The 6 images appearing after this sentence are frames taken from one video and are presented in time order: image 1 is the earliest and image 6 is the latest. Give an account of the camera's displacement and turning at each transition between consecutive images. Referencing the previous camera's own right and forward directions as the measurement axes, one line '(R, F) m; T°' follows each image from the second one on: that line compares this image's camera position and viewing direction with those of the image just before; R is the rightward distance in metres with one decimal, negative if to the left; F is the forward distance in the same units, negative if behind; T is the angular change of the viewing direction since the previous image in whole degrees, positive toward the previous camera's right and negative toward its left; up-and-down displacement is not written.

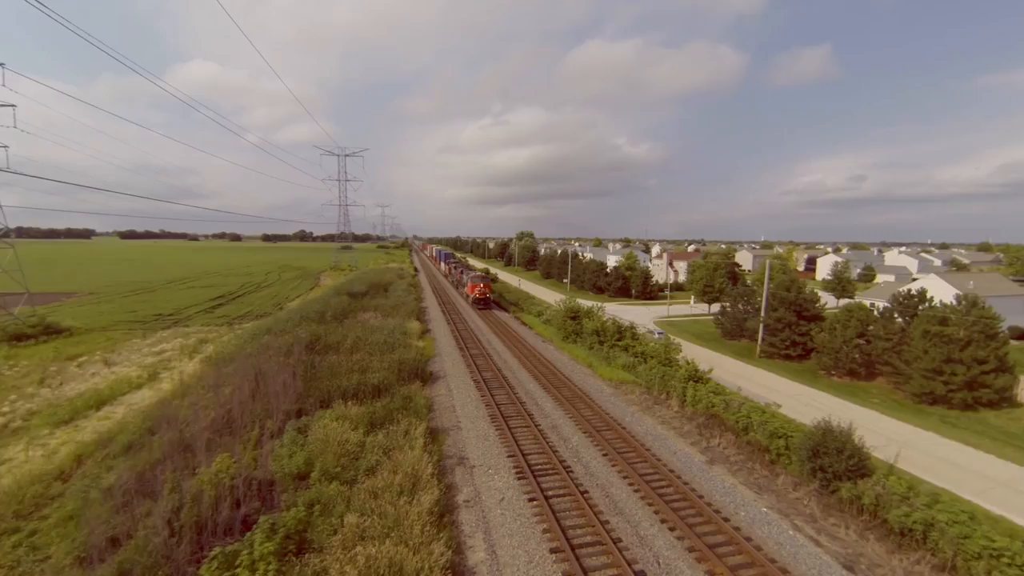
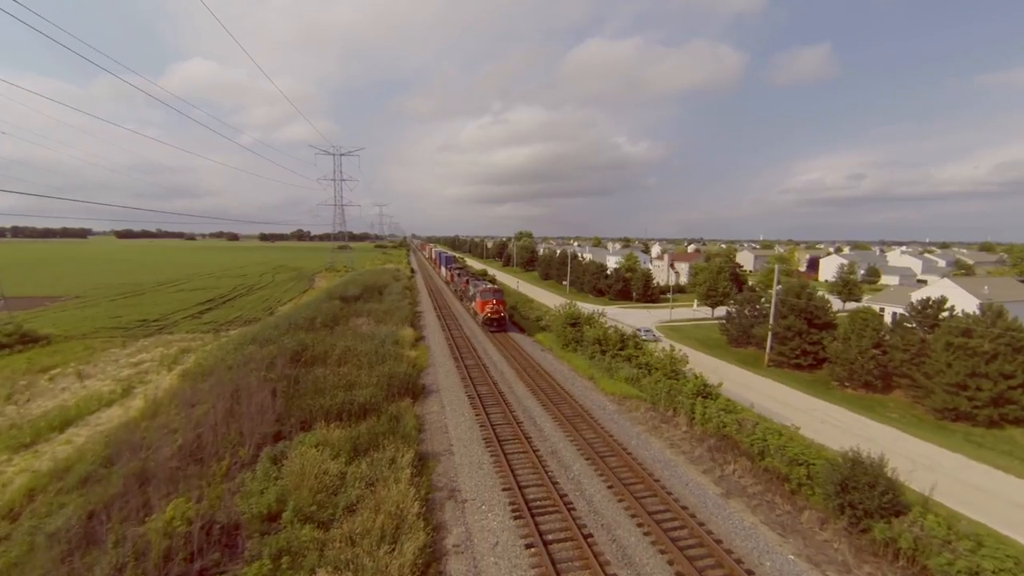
(+0.1, +1.2) m; 0°
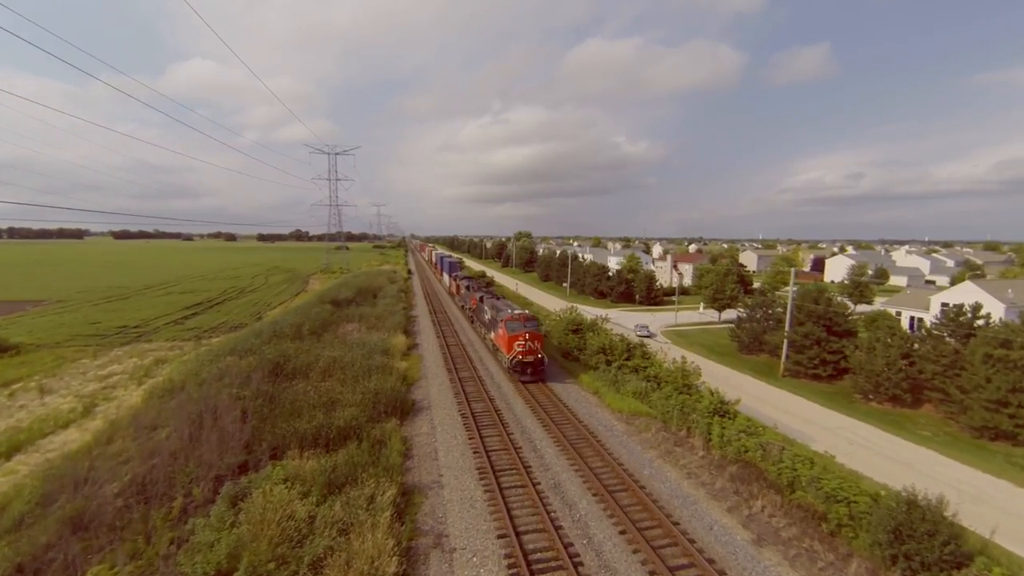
(+0.1, +1.7) m; 0°
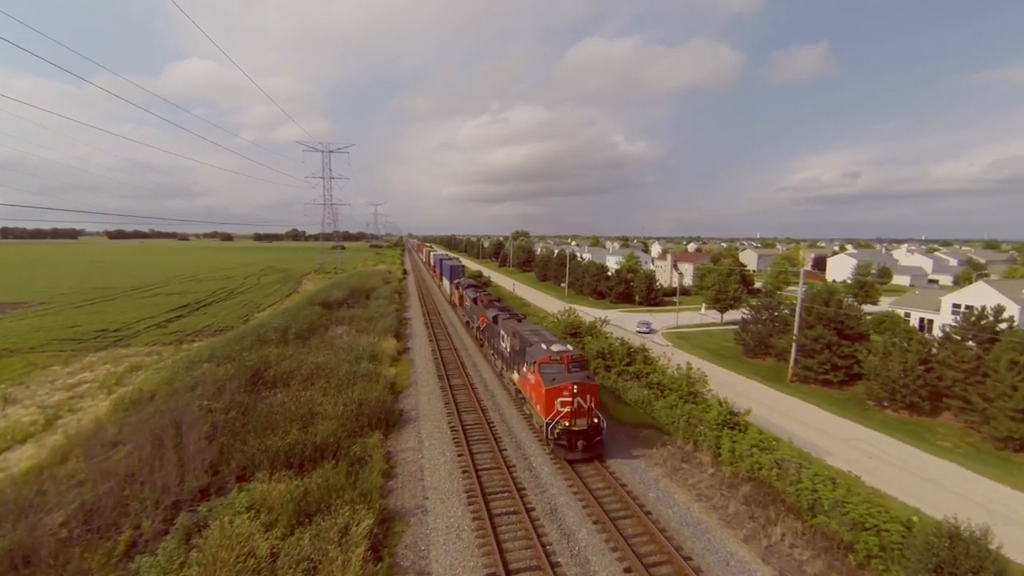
(+0.2, +1.2) m; 0°
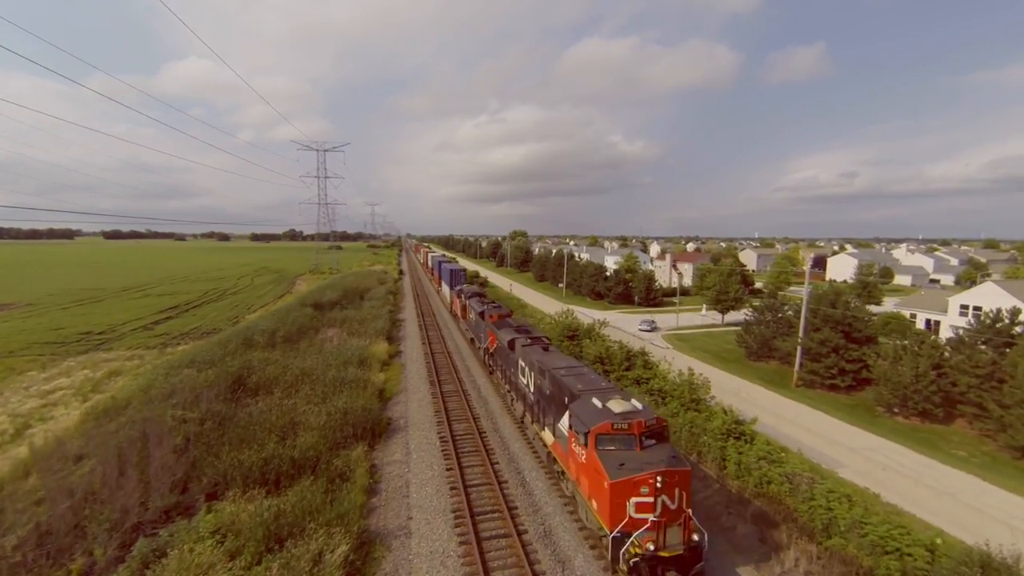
(+0.2, +0.9) m; 0°
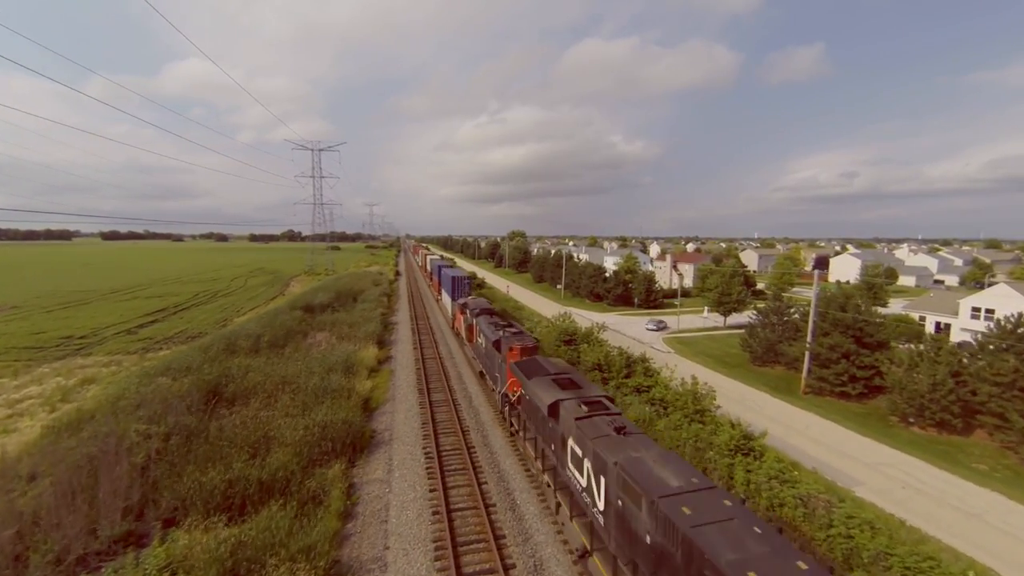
(+0.3, +1.0) m; 0°
